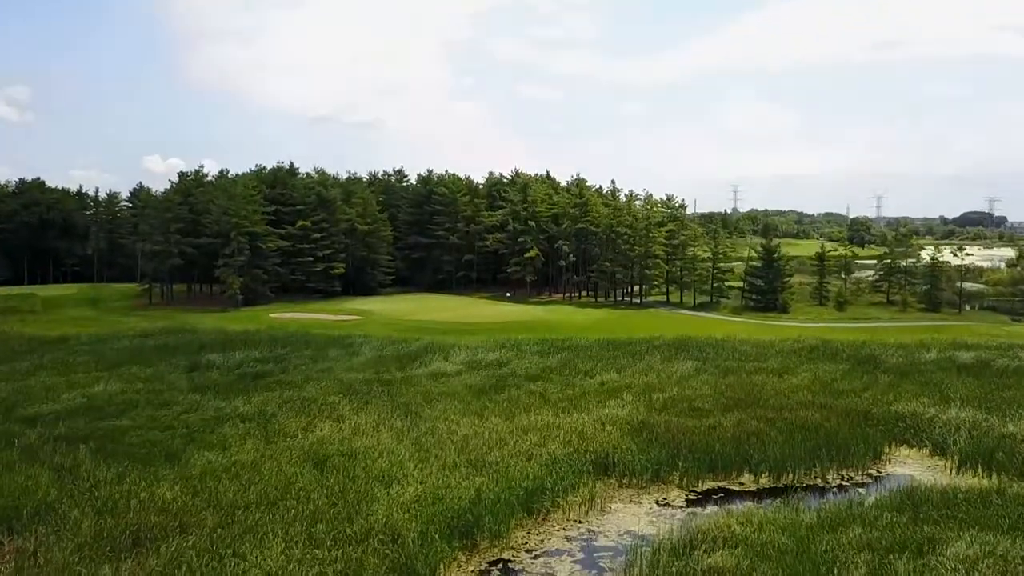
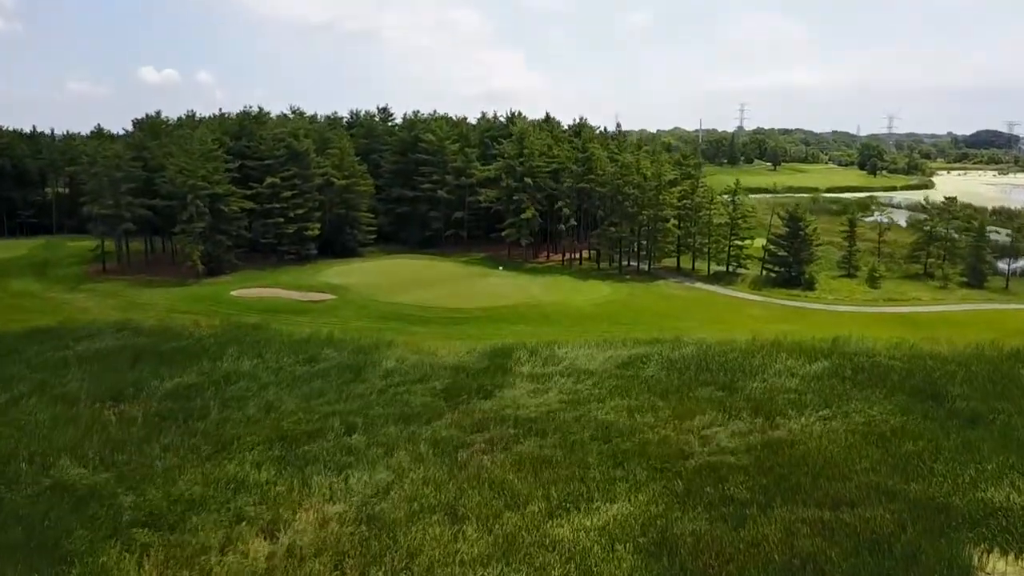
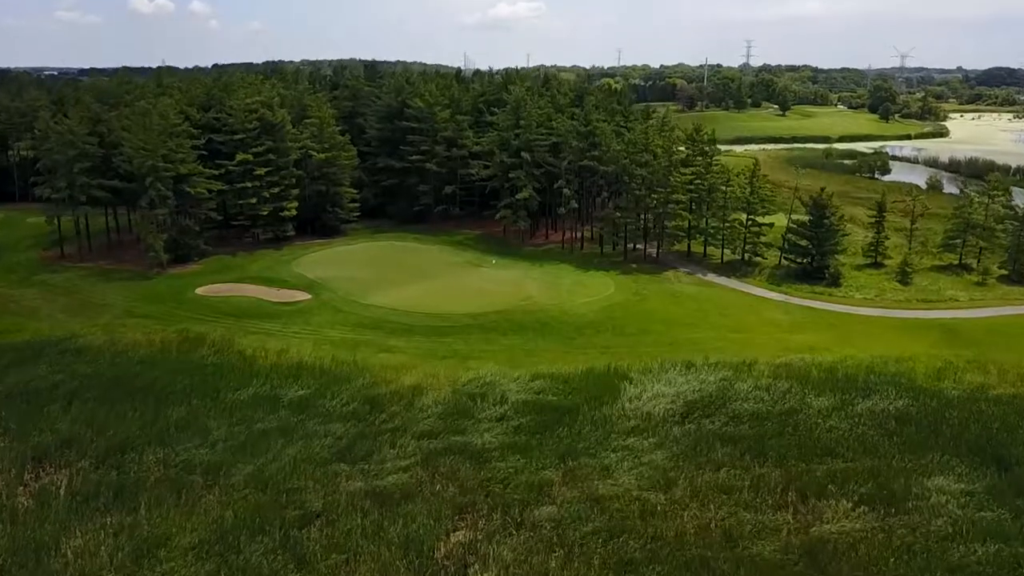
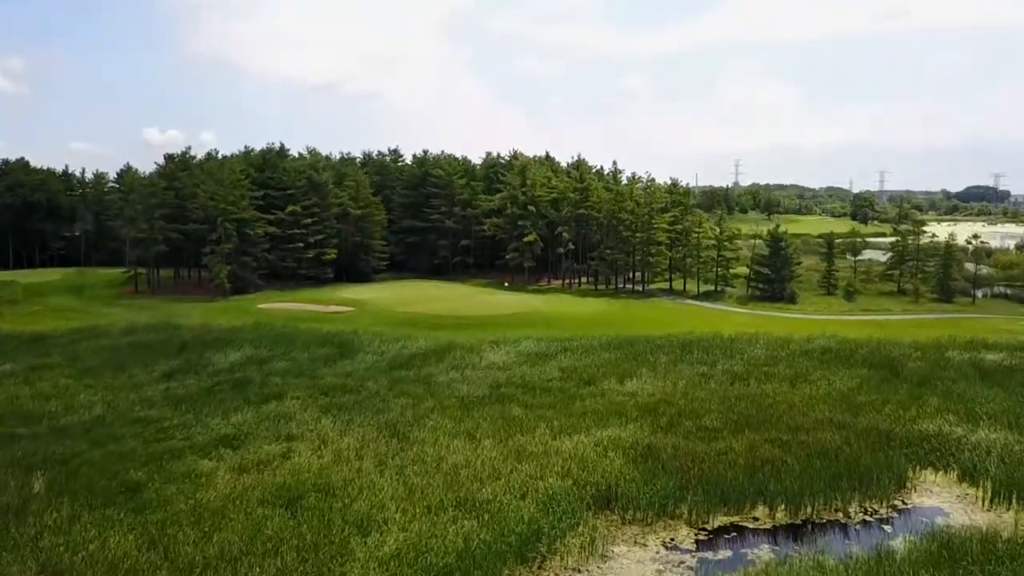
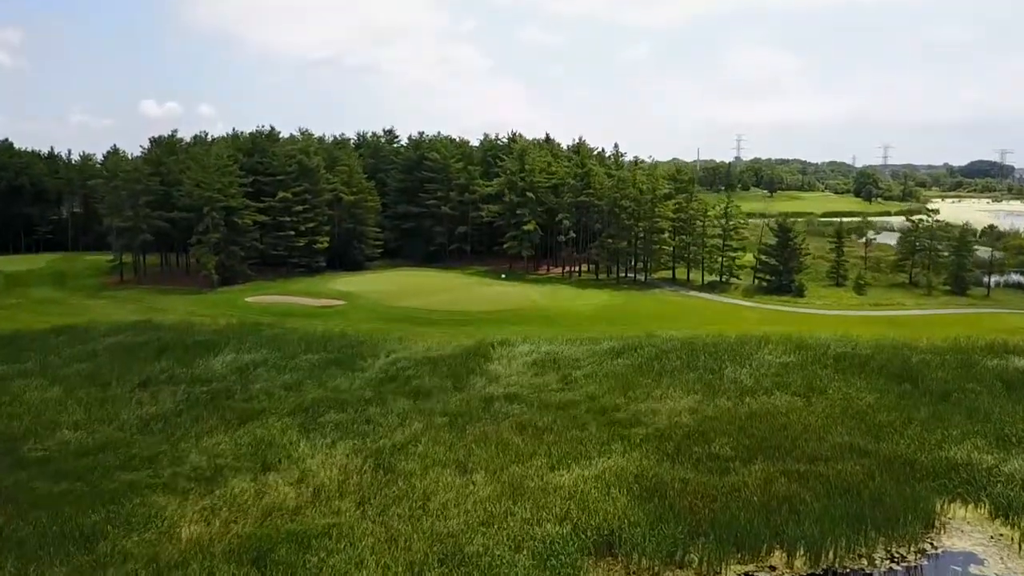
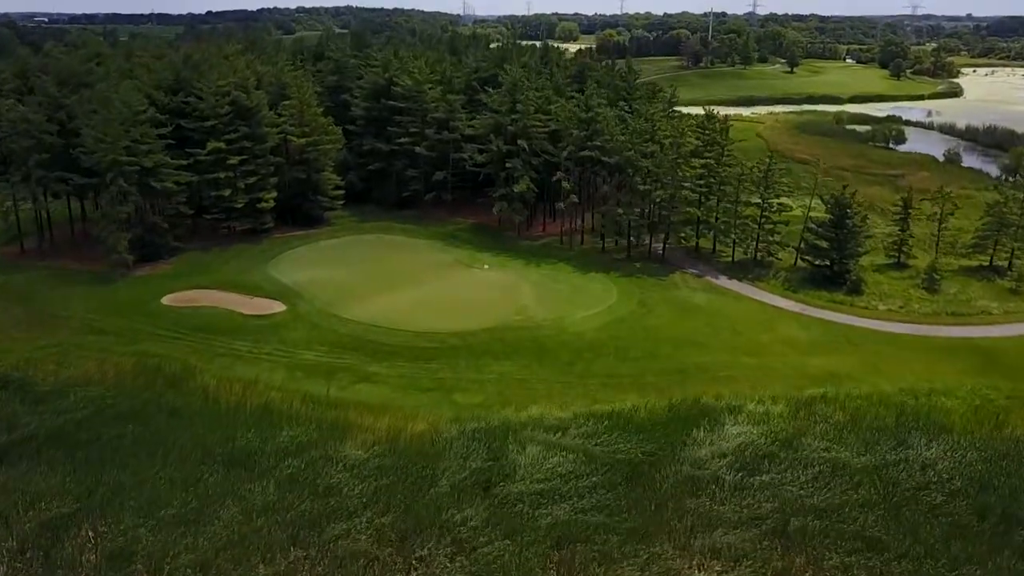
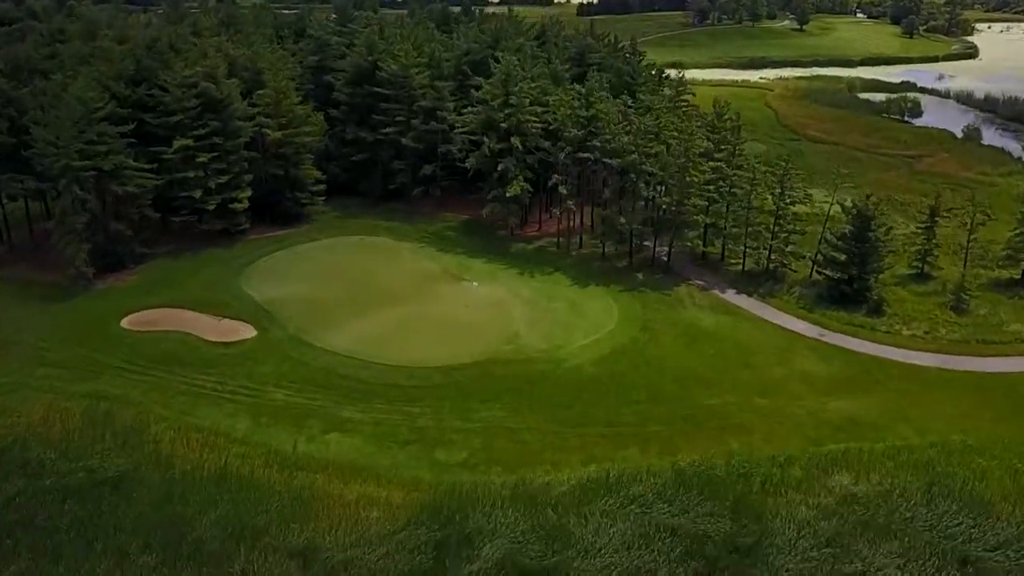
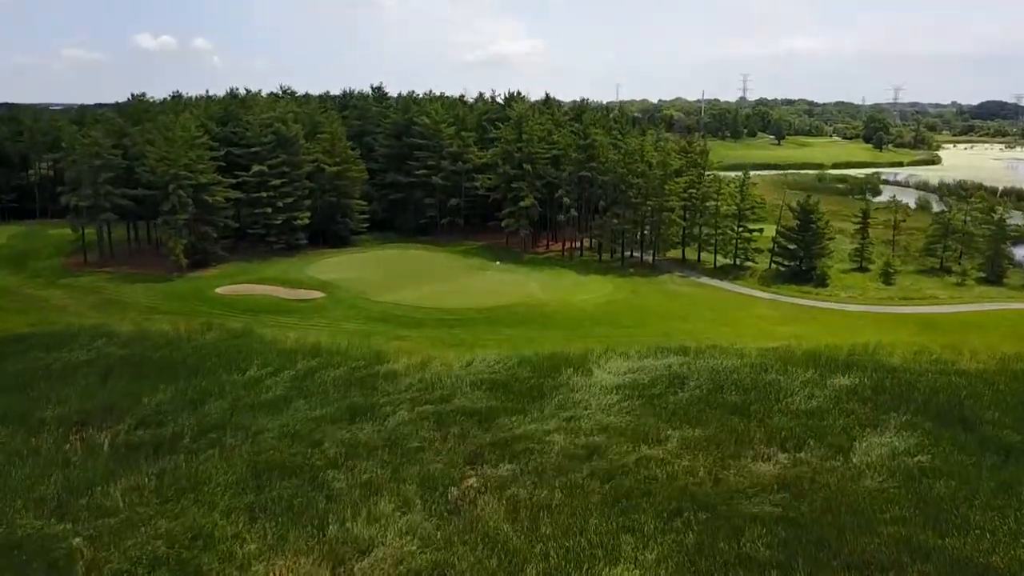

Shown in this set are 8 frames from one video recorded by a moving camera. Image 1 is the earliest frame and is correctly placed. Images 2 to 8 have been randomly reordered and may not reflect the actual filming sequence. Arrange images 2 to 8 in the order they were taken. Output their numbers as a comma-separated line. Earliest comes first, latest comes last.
4, 5, 2, 8, 3, 6, 7
